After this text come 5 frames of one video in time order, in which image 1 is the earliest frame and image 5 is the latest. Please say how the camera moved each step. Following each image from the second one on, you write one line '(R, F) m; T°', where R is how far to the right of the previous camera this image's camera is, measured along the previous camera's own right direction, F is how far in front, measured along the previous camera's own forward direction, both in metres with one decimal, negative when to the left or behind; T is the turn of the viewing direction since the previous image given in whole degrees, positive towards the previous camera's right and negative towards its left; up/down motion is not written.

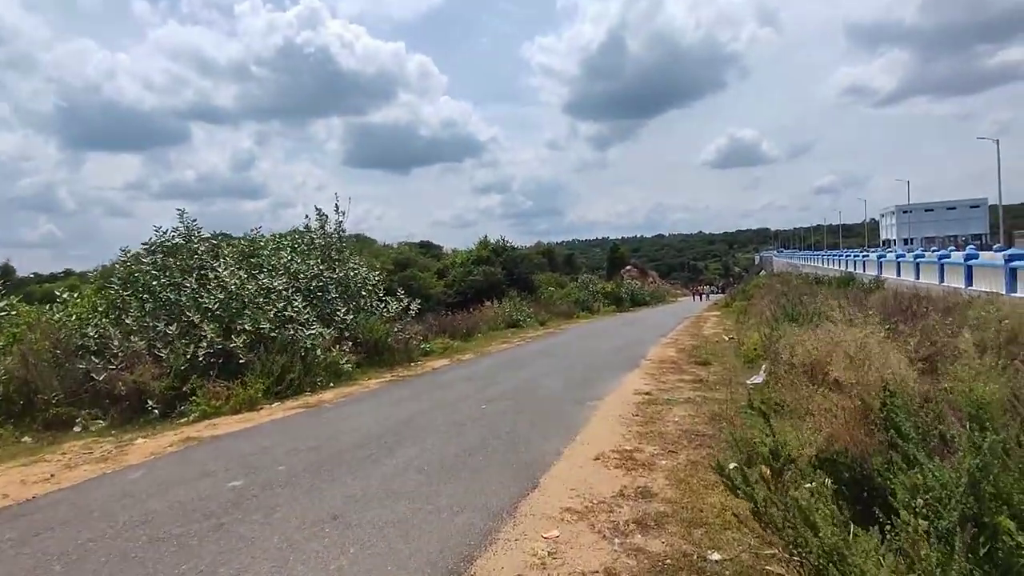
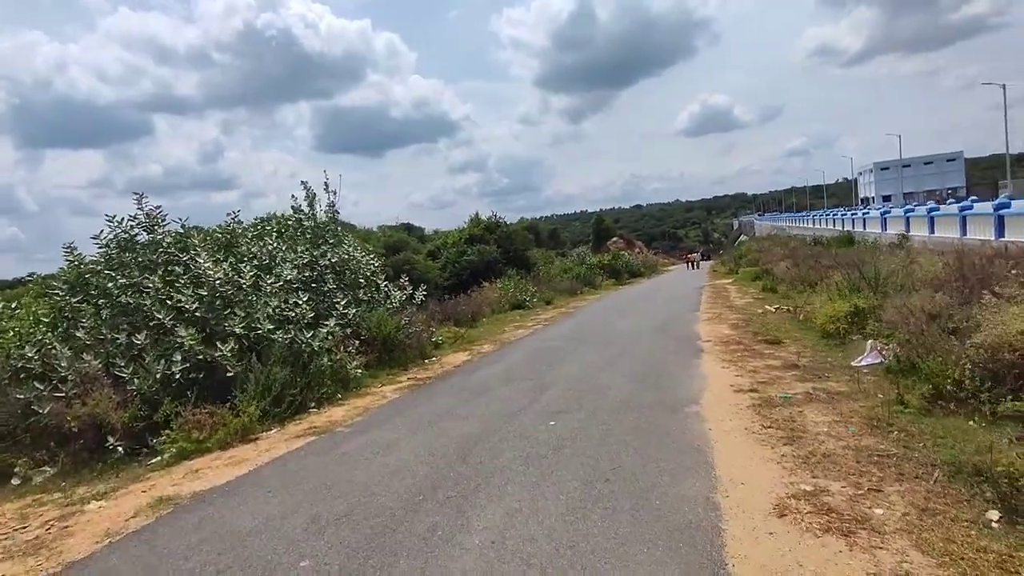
(-1.2, +2.6) m; +2°
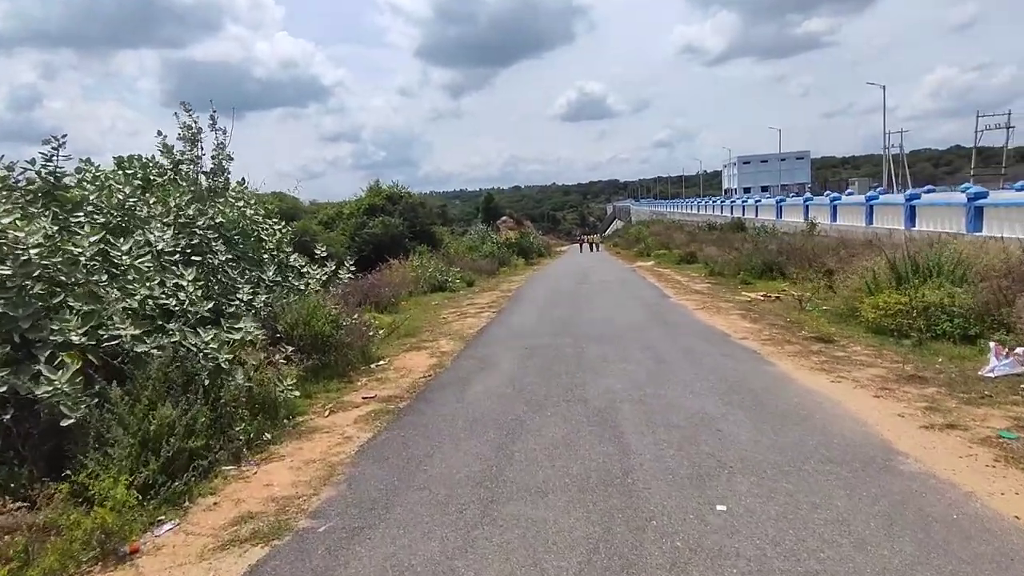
(-2.1, +4.0) m; +12°
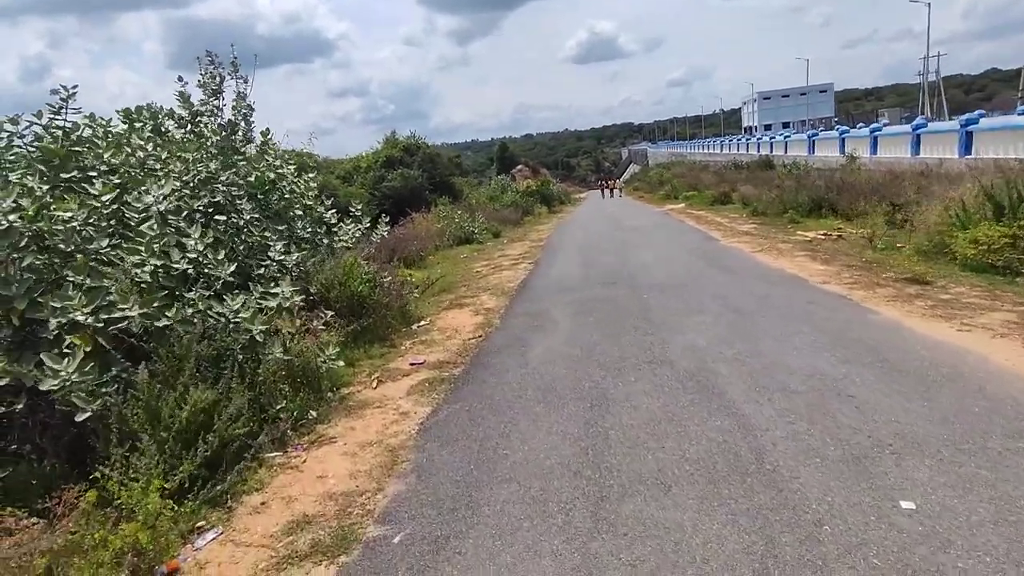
(-0.6, +1.1) m; -2°
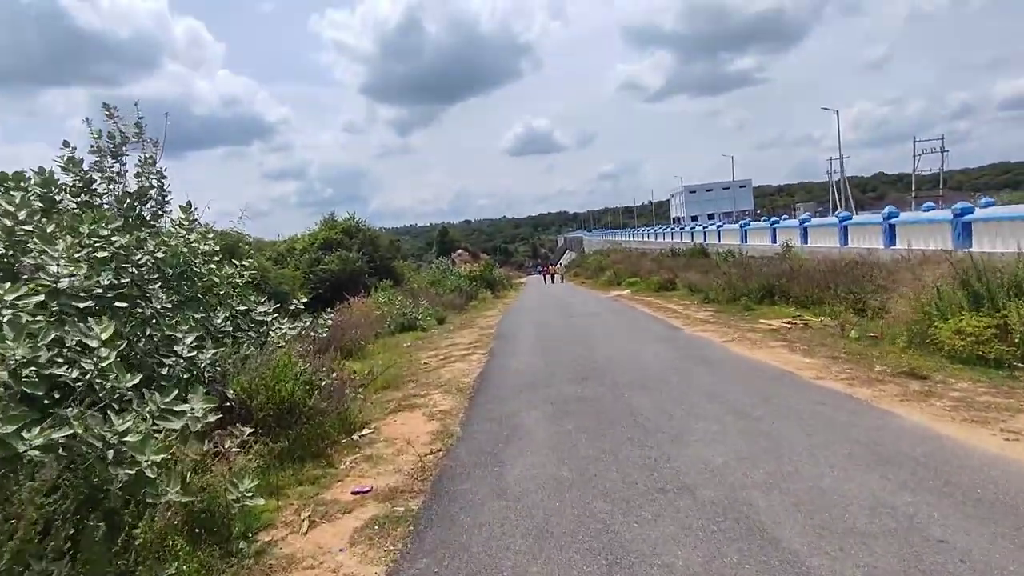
(-0.4, +1.3) m; +6°
